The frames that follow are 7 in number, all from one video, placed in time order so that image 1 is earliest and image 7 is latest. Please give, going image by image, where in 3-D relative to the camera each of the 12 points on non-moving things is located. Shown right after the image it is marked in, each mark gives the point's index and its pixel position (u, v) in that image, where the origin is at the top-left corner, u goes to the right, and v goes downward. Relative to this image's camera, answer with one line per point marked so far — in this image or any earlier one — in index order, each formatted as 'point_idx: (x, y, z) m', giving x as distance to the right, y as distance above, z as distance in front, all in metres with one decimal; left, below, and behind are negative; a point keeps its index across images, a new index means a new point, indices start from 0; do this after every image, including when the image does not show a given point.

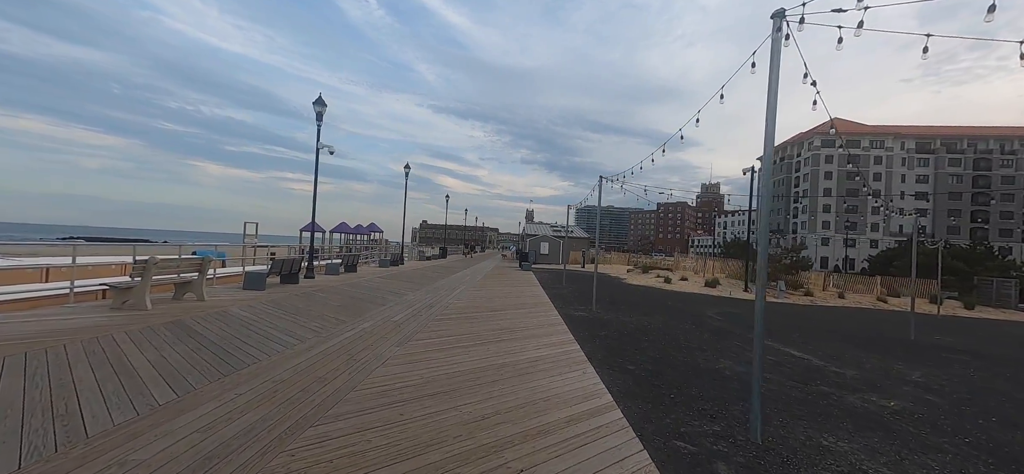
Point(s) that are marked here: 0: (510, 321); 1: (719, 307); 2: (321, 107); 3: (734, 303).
0: (0.0, -2.0, +7.2) m
1: (+8.4, -3.0, +12.5) m
2: (-7.6, +5.1, +12.1) m
3: (+10.2, -3.1, +14.2) m
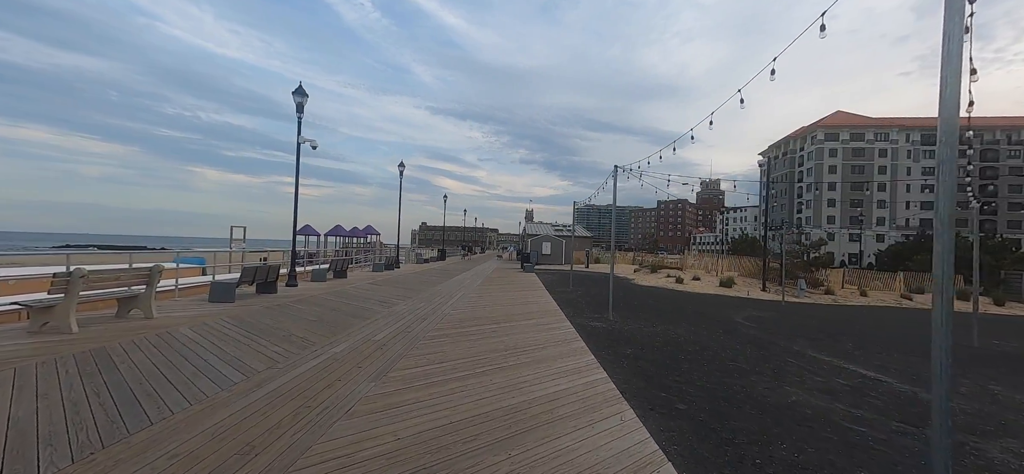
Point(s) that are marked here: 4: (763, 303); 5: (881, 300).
0: (+0.1, -2.0, +6.0) m
1: (+8.5, -2.8, +11.4) m
2: (-7.6, +5.0, +10.9) m
3: (+10.4, -3.0, +13.1) m
4: (+11.4, -3.1, +14.1) m
5: (+23.6, -4.1, +19.7) m
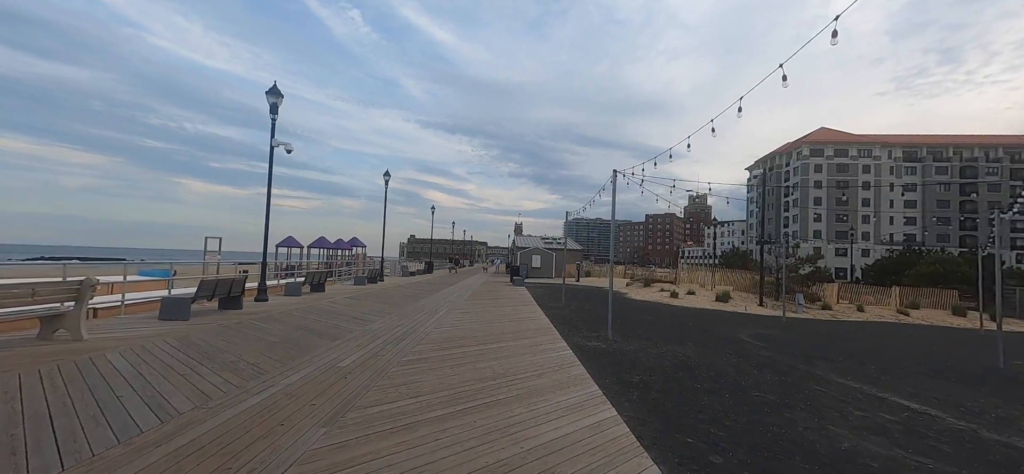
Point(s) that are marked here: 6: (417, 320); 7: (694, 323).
0: (0.0, -2.1, +5.3) m
1: (+8.2, -3.3, +10.8) m
2: (-7.9, +4.6, +10.2) m
3: (+10.0, -3.5, +12.5) m
4: (+11.0, -3.7, +13.5) m
5: (+23.0, -5.0, +19.4) m
6: (-2.6, -2.3, +8.4) m
7: (+6.5, -3.1, +11.0) m
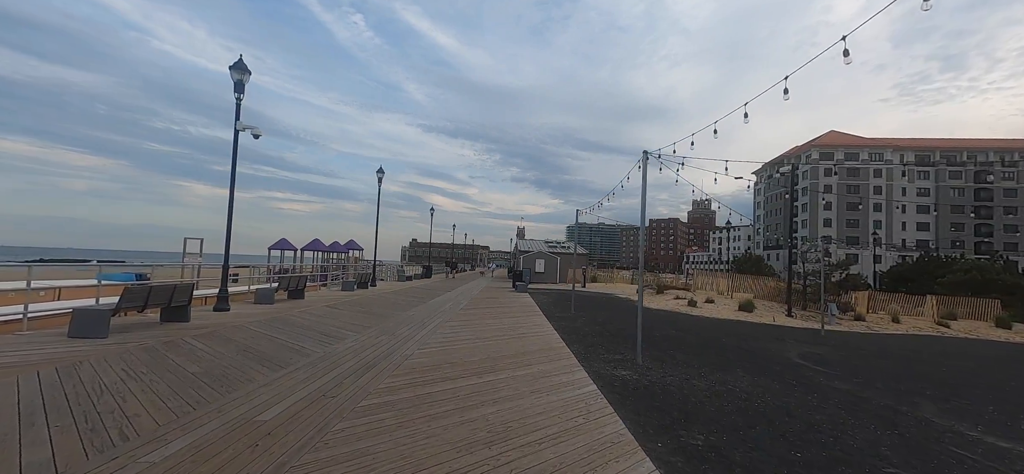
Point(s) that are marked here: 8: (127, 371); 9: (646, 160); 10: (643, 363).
0: (0.0, -2.0, +3.7) m
1: (+8.3, -3.3, +9.1) m
2: (-7.8, +4.7, +8.8) m
3: (+10.1, -3.6, +10.9) m
4: (+11.1, -3.7, +11.9) m
5: (+23.1, -5.2, +17.7) m
6: (-2.5, -2.3, +6.9) m
7: (+6.5, -3.2, +9.4) m
8: (-5.4, -1.9, +4.4) m
9: (+2.8, +1.6, +6.4) m
10: (+2.5, -2.4, +5.9) m
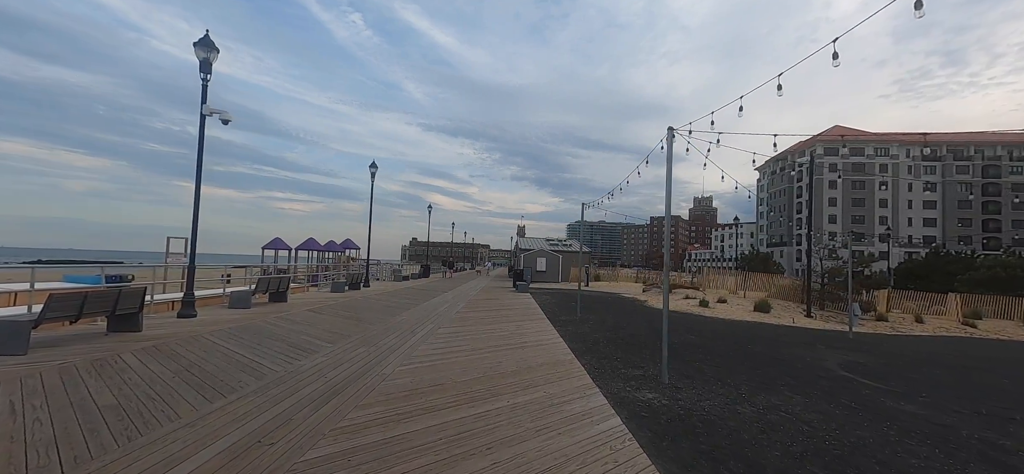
0: (0.0, -2.0, +2.7) m
1: (+8.3, -3.1, +8.2) m
2: (-7.8, +4.7, +7.8) m
3: (+10.1, -3.4, +9.9) m
4: (+11.2, -3.6, +10.9) m
5: (+23.2, -5.0, +16.7) m
6: (-2.5, -2.2, +5.9) m
7: (+6.6, -3.0, +8.4) m
8: (-5.4, -1.8, +3.4) m
9: (+2.8, +1.7, +5.3) m
10: (+2.5, -2.3, +4.9) m
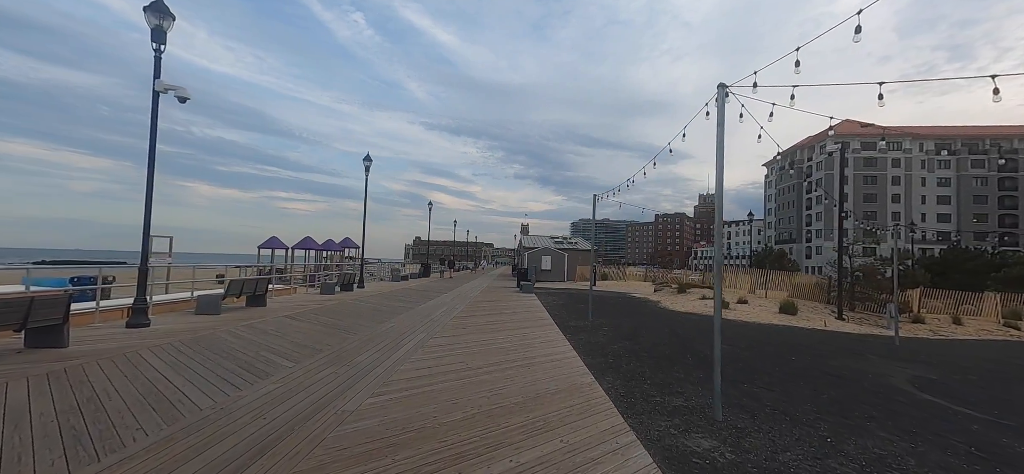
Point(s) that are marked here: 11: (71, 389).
0: (0.0, -1.9, +1.5) m
1: (+8.4, -3.0, +6.9) m
2: (-7.8, +4.8, +6.7) m
3: (+10.2, -3.2, +8.6) m
4: (+11.3, -3.4, +9.6) m
5: (+23.4, -4.7, +15.3) m
6: (-2.4, -2.1, +4.8) m
7: (+6.7, -2.8, +7.2) m
8: (-5.4, -1.7, +2.3) m
9: (+2.8, +1.8, +4.1) m
10: (+2.6, -2.2, +3.7) m
11: (-5.4, -1.9, +3.9) m
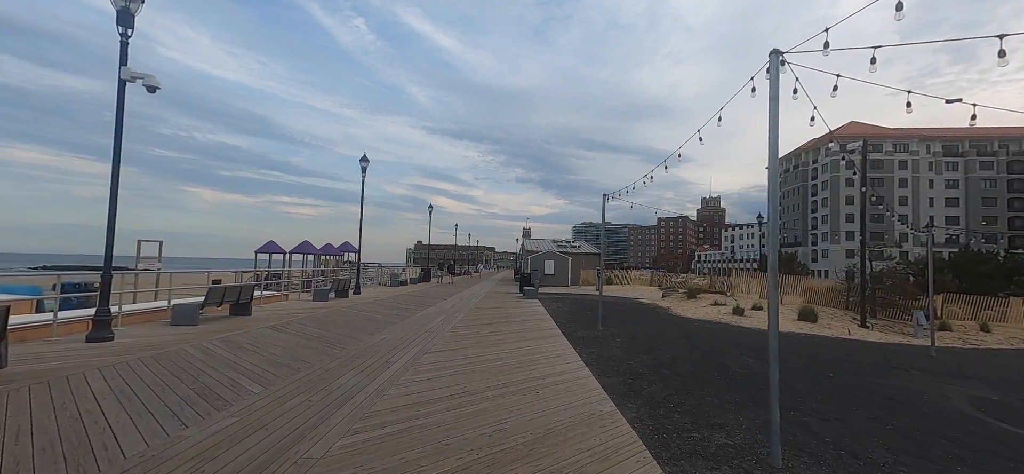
0: (+0.1, -1.9, +0.8) m
1: (+8.5, -3.0, +6.1) m
2: (-7.7, +4.7, +6.1) m
3: (+10.3, -3.2, +7.8) m
4: (+11.4, -3.4, +8.8) m
5: (+23.5, -4.8, +14.4) m
6: (-2.4, -2.1, +4.0) m
7: (+6.8, -2.9, +6.4) m
8: (-5.3, -1.8, +1.6) m
9: (+2.9, +1.8, +3.4) m
10: (+2.6, -2.2, +3.0) m
11: (-5.3, -1.9, +3.2) m
